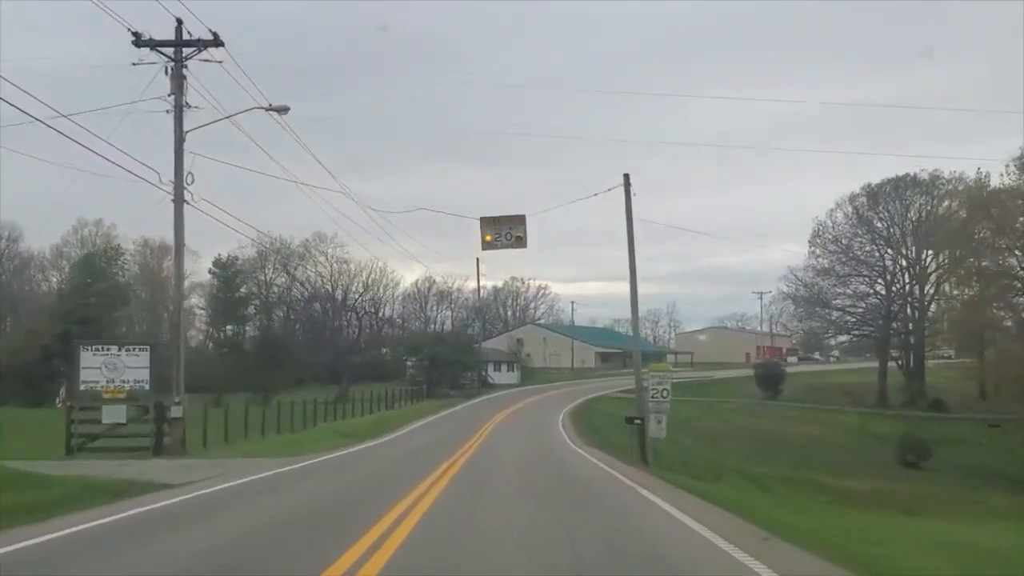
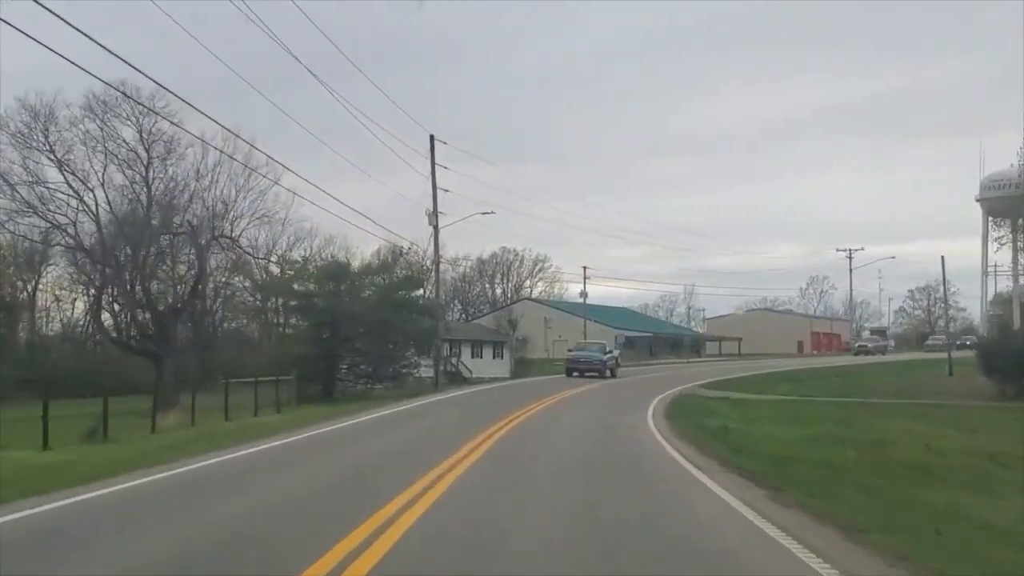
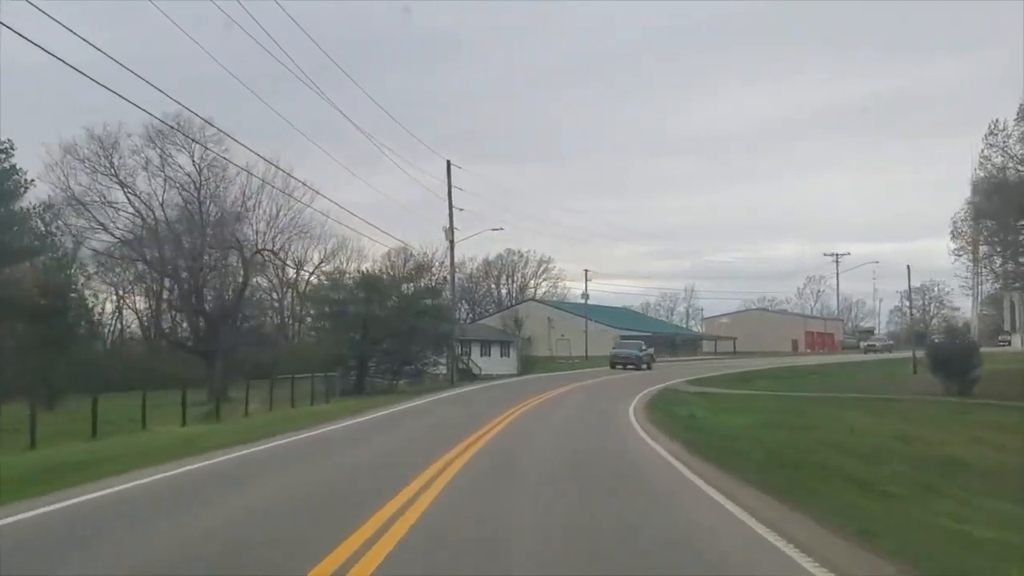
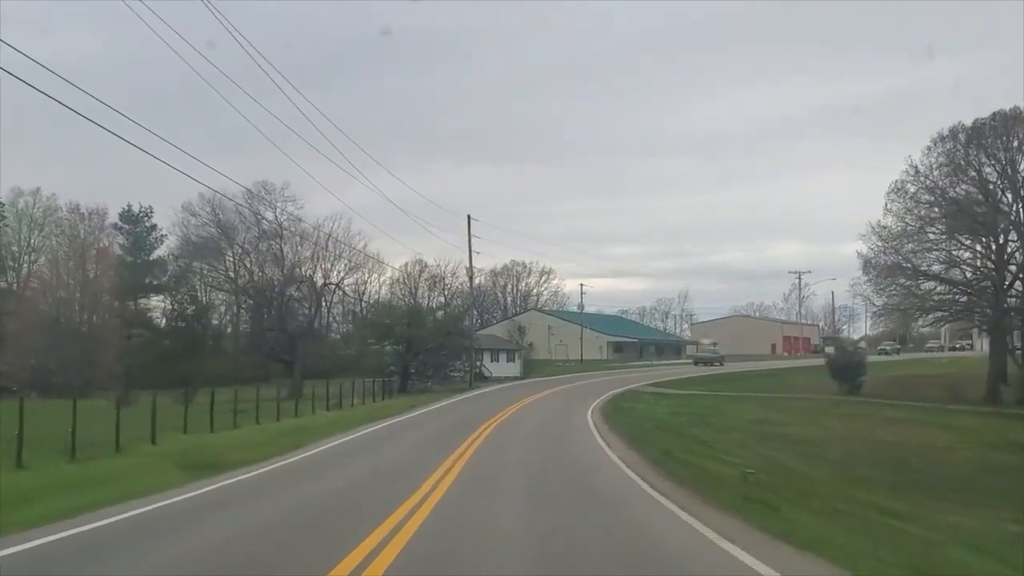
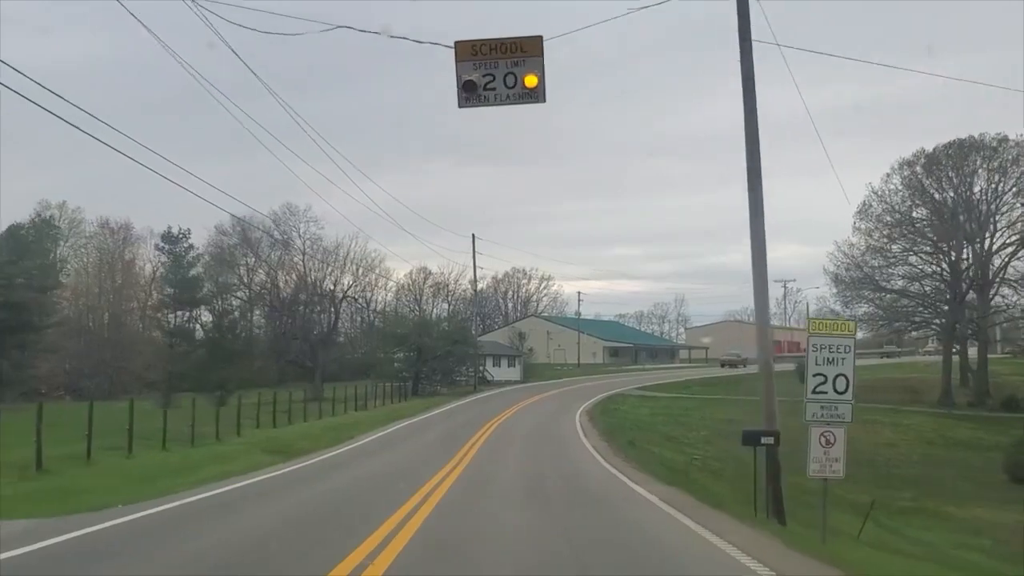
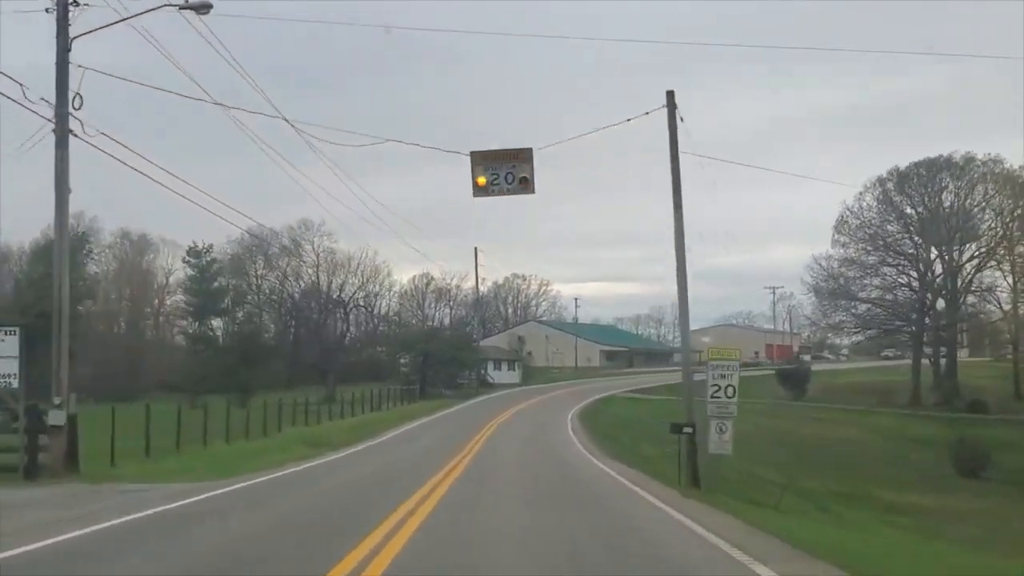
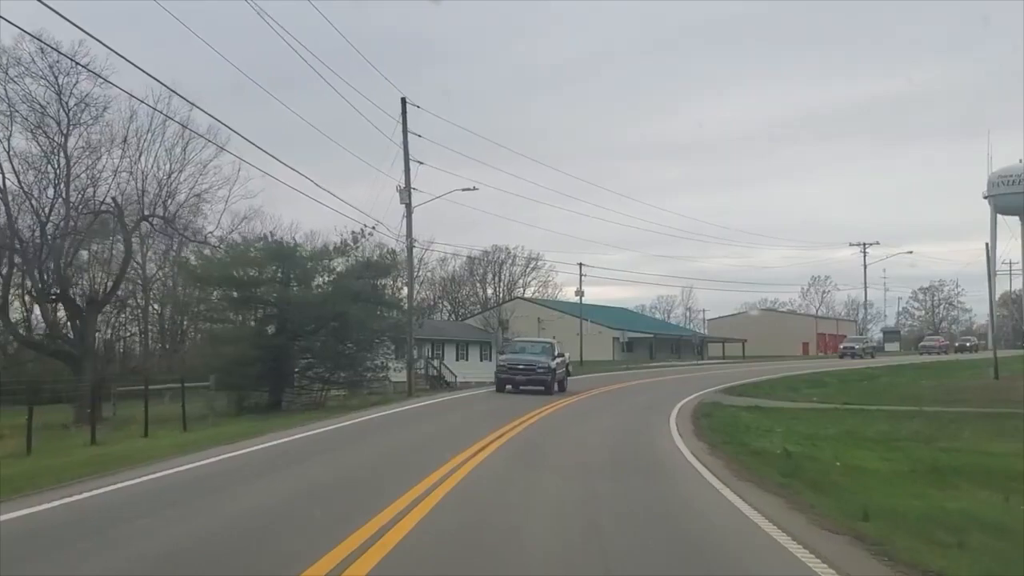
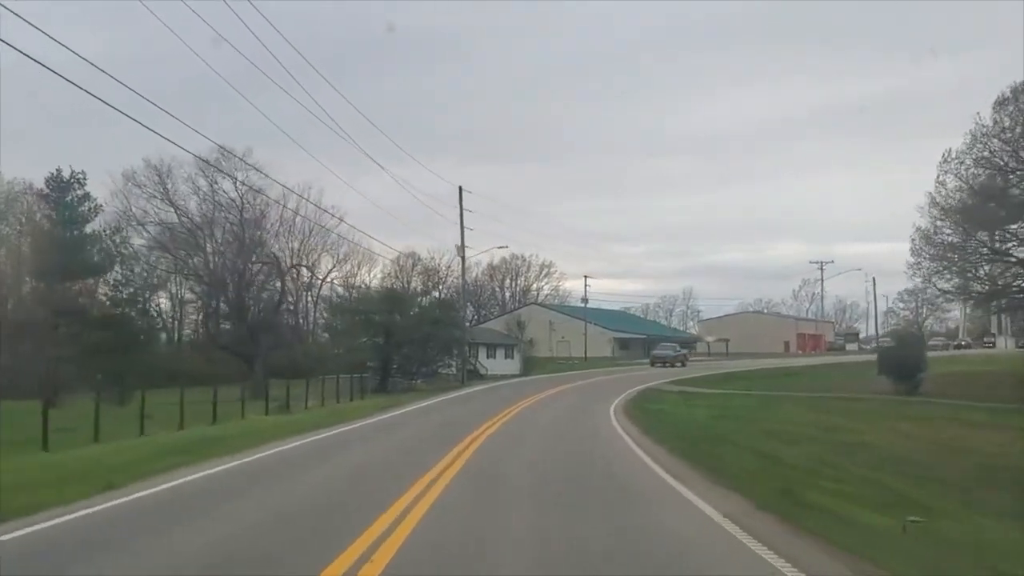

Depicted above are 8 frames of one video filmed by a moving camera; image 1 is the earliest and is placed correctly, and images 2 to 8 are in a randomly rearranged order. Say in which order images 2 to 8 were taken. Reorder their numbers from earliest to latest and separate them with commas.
6, 5, 4, 8, 3, 2, 7
